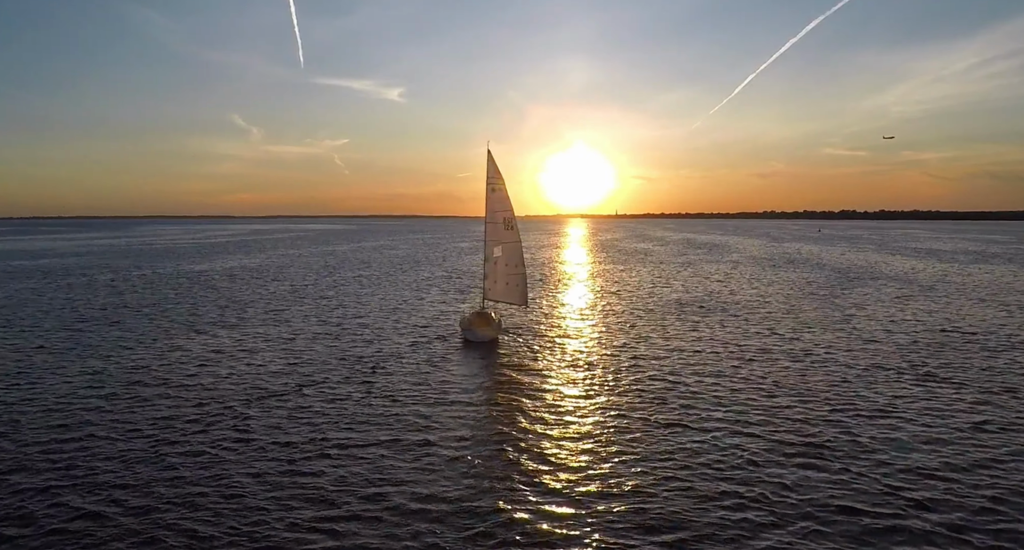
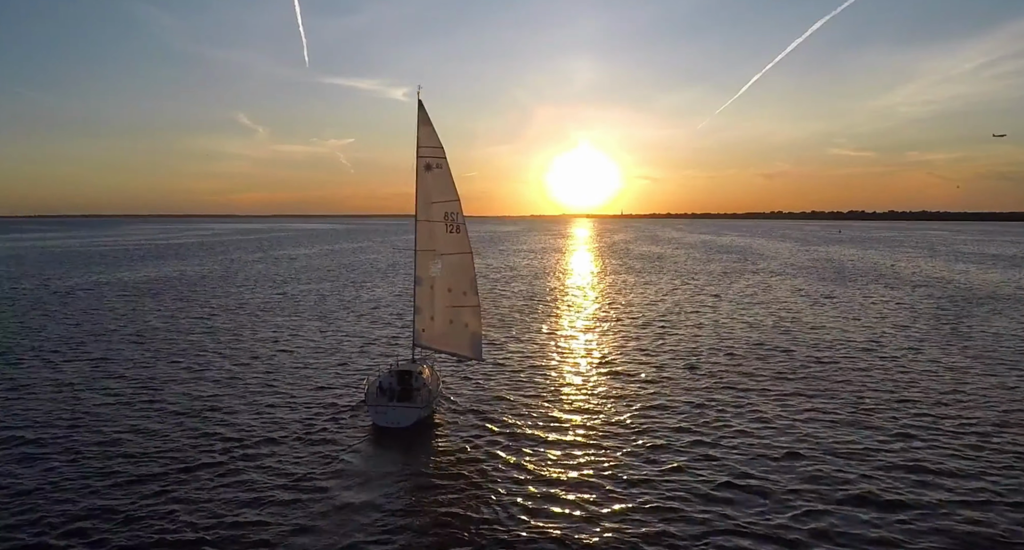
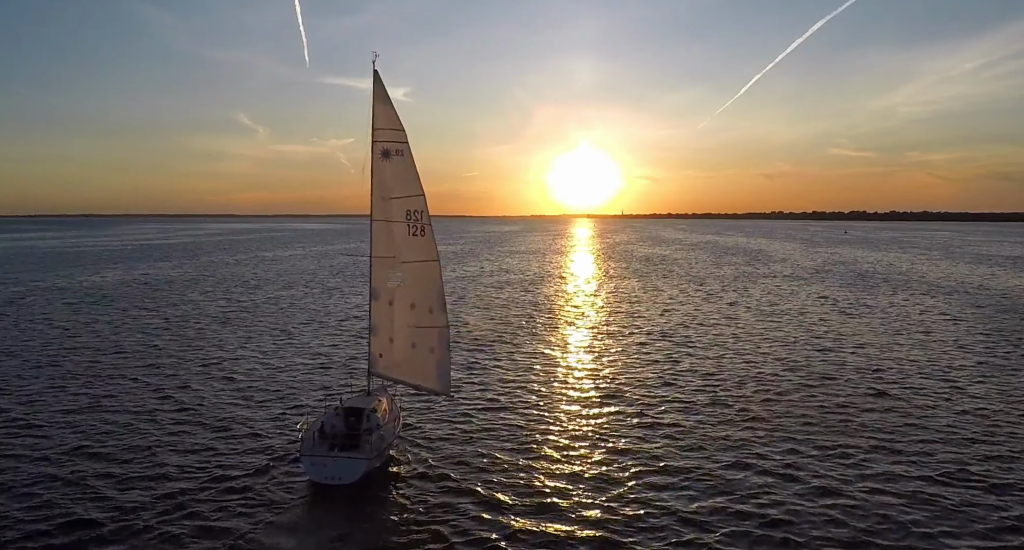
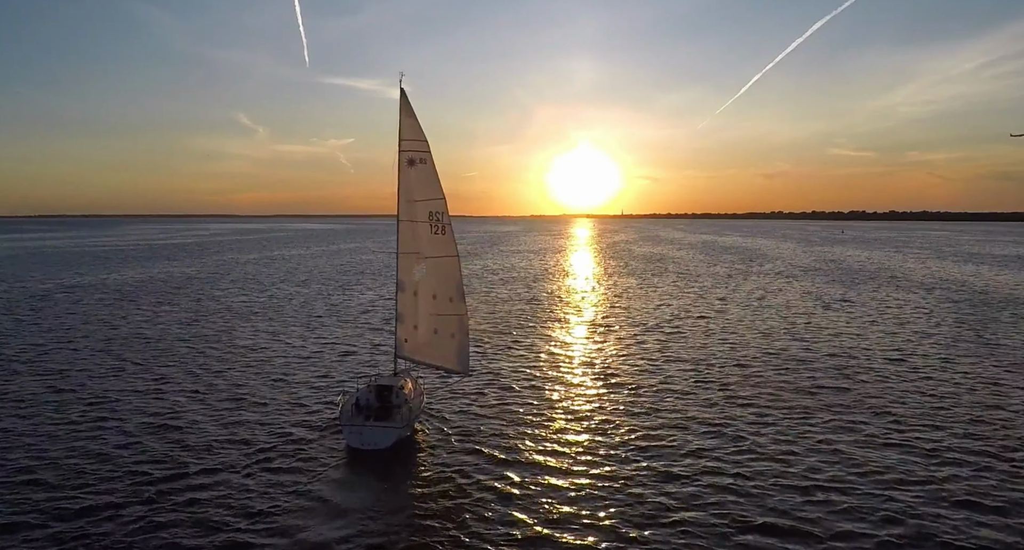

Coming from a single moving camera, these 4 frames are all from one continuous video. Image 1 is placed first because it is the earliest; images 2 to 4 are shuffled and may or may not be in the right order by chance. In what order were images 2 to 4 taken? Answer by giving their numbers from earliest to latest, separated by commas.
2, 4, 3
